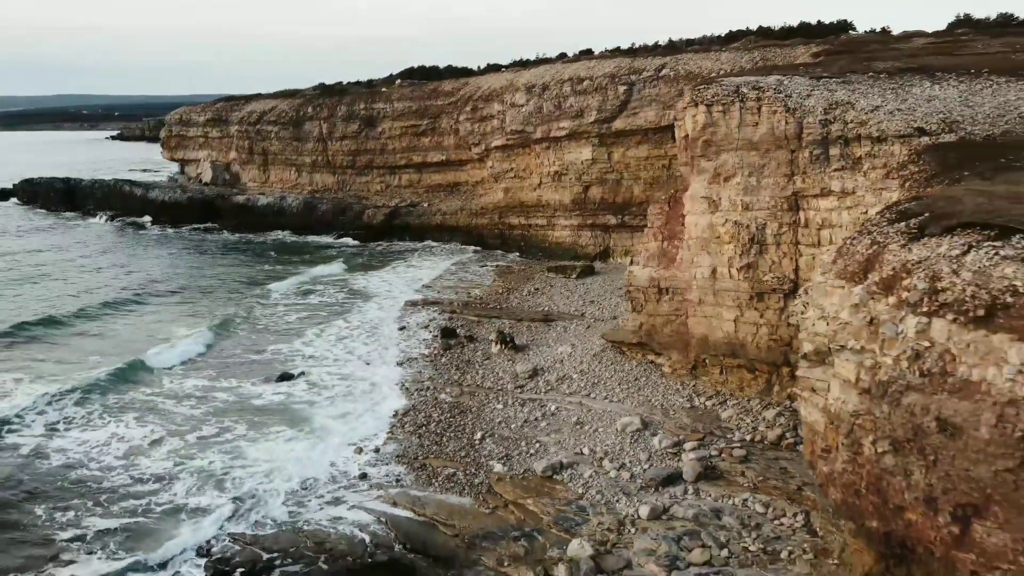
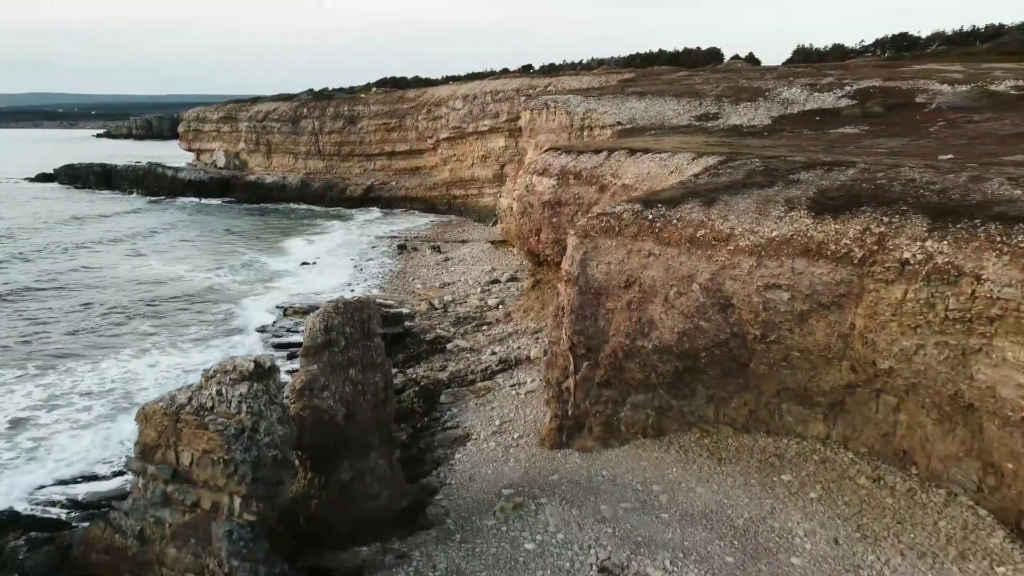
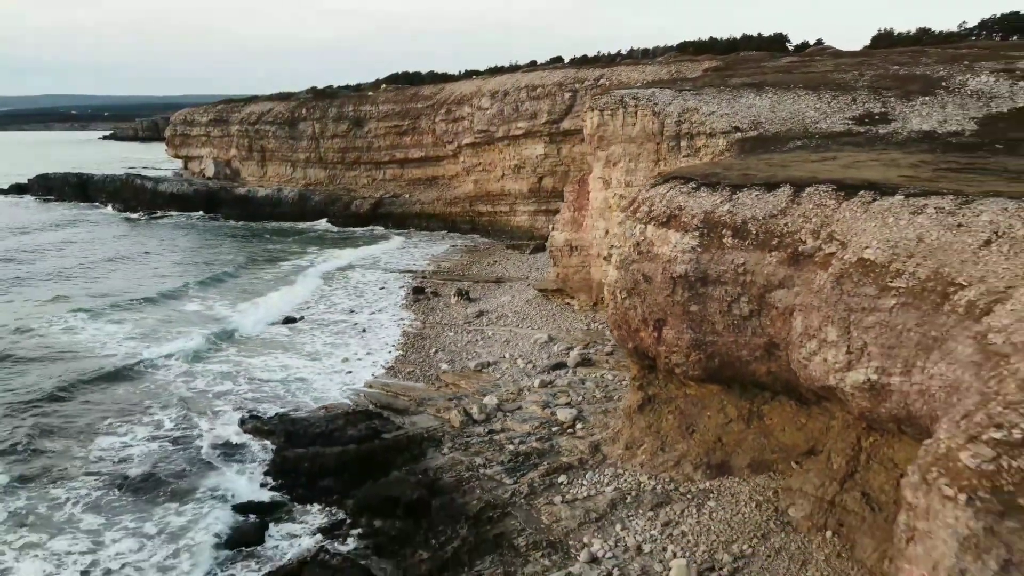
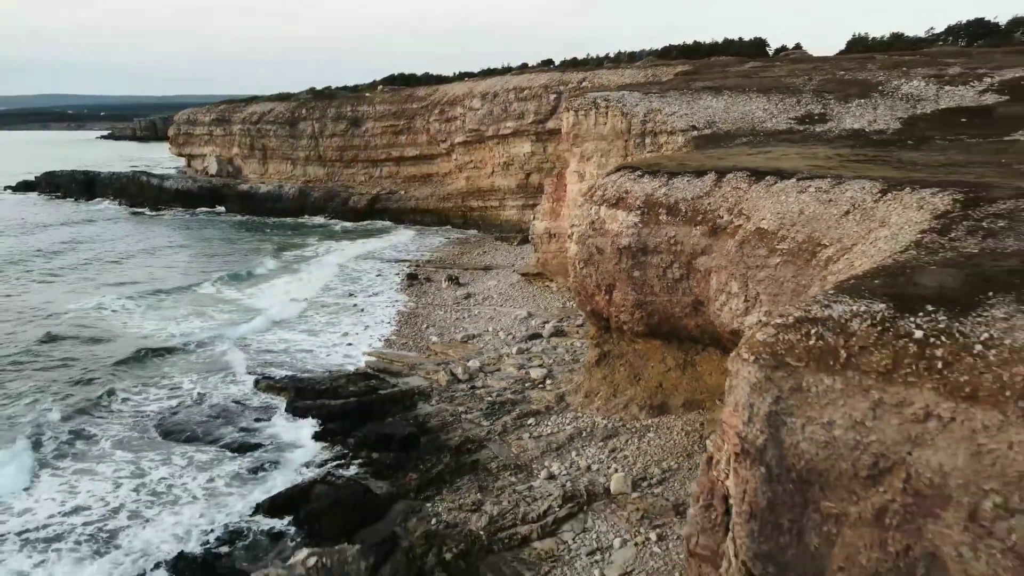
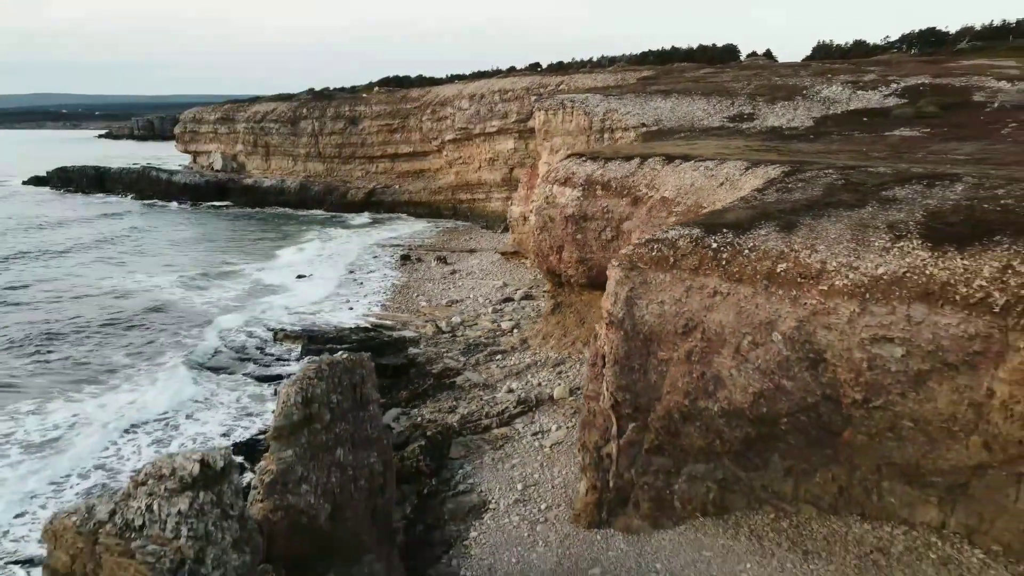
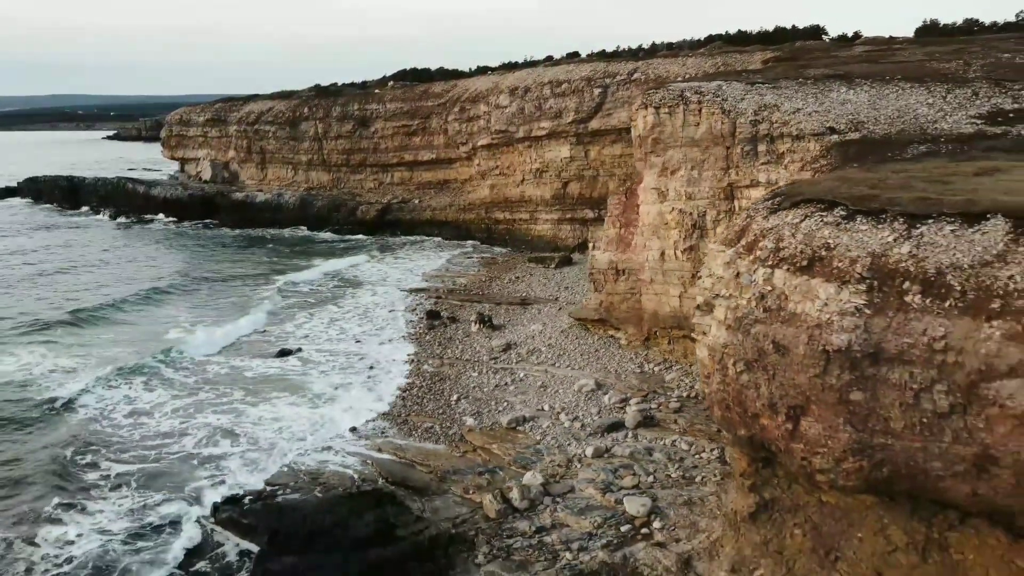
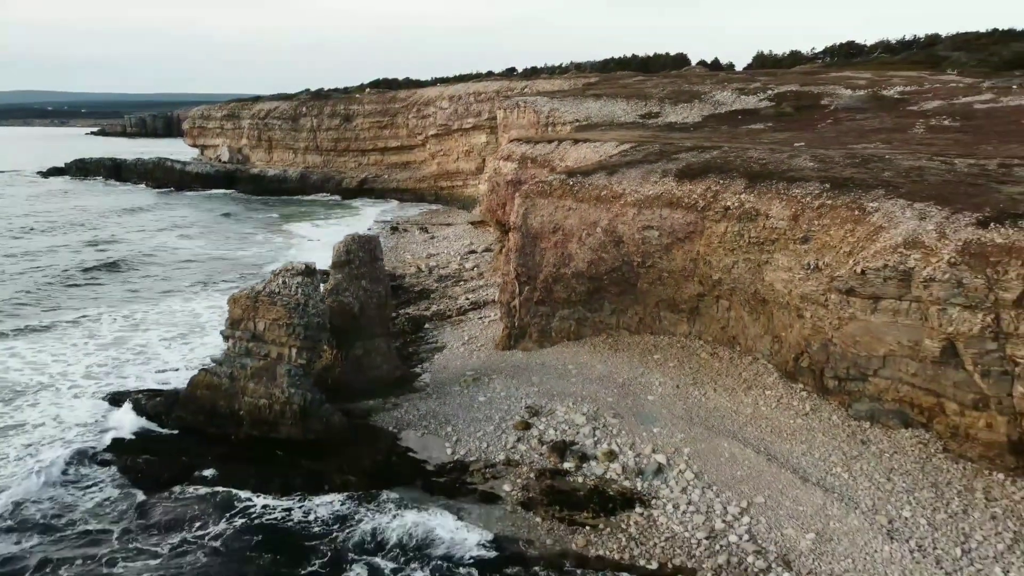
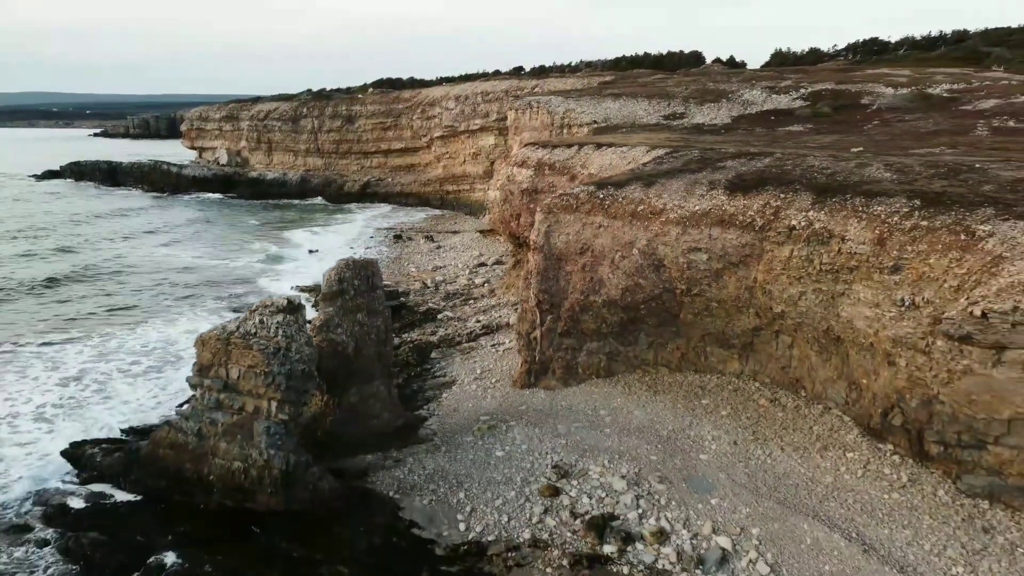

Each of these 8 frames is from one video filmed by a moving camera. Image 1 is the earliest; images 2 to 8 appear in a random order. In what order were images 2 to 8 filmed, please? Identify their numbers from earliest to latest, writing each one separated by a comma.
6, 3, 4, 5, 2, 8, 7
